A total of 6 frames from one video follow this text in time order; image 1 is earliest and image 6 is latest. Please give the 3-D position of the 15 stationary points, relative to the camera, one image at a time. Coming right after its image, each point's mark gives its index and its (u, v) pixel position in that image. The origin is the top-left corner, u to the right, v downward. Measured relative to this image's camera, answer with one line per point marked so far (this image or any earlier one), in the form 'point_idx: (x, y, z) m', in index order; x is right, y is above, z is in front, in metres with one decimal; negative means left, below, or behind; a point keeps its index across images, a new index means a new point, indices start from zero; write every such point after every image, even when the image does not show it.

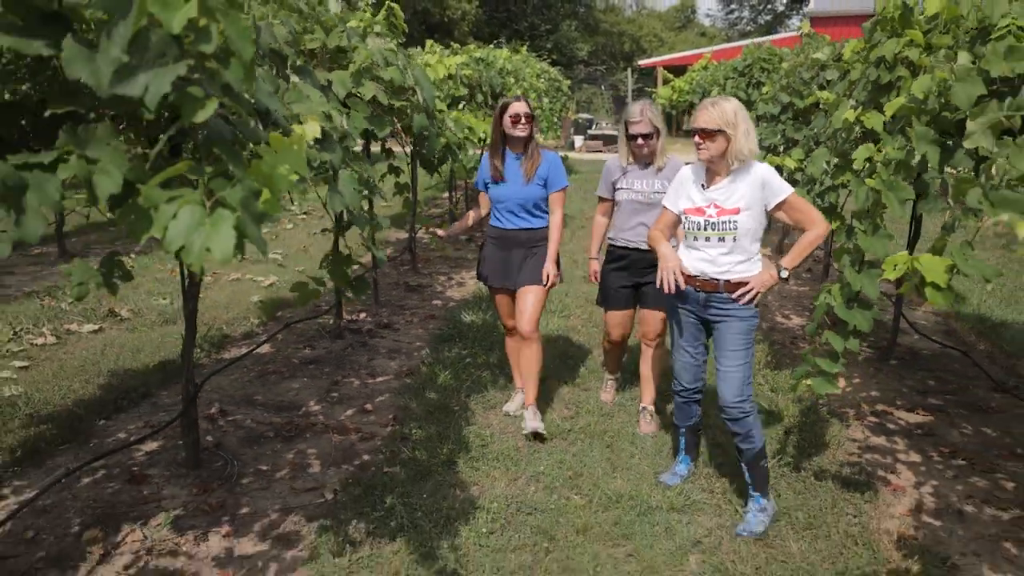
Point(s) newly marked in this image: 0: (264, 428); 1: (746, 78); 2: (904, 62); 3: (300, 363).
0: (-1.1, -0.6, +4.3) m
1: (+2.8, +2.6, +11.7) m
2: (+1.5, +0.9, +3.6) m
3: (-1.2, -0.4, +5.3) m
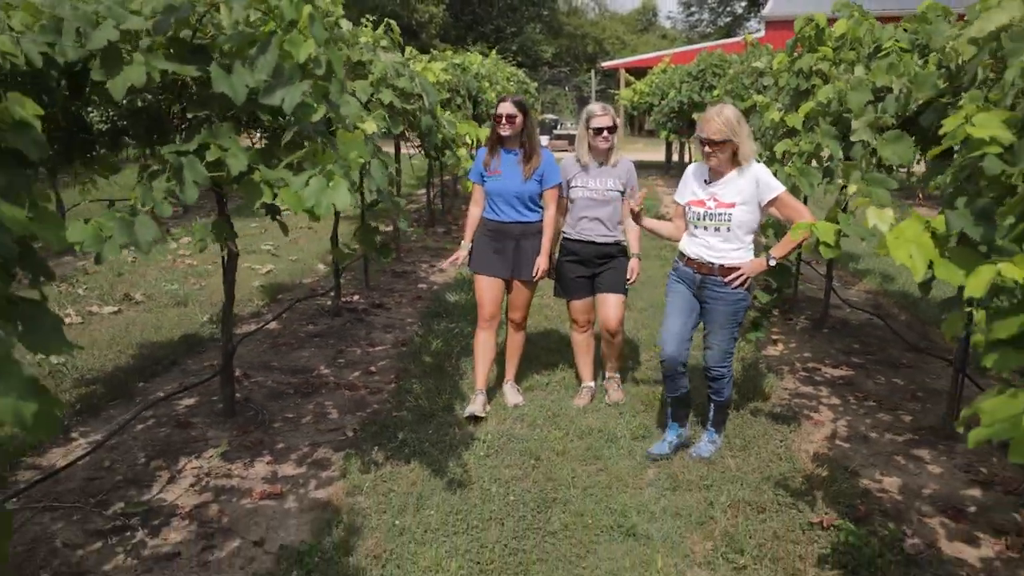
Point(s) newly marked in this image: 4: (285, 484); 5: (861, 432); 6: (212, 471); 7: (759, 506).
0: (-1.2, -0.5, +5.0) m
1: (+2.5, +2.7, +12.6) m
2: (+1.4, +1.0, +4.4) m
3: (-1.3, -0.3, +6.0) m
4: (-0.9, -0.8, +3.7) m
5: (+1.6, -0.7, +4.4) m
6: (-1.2, -0.7, +3.8) m
7: (+0.9, -0.8, +3.5) m
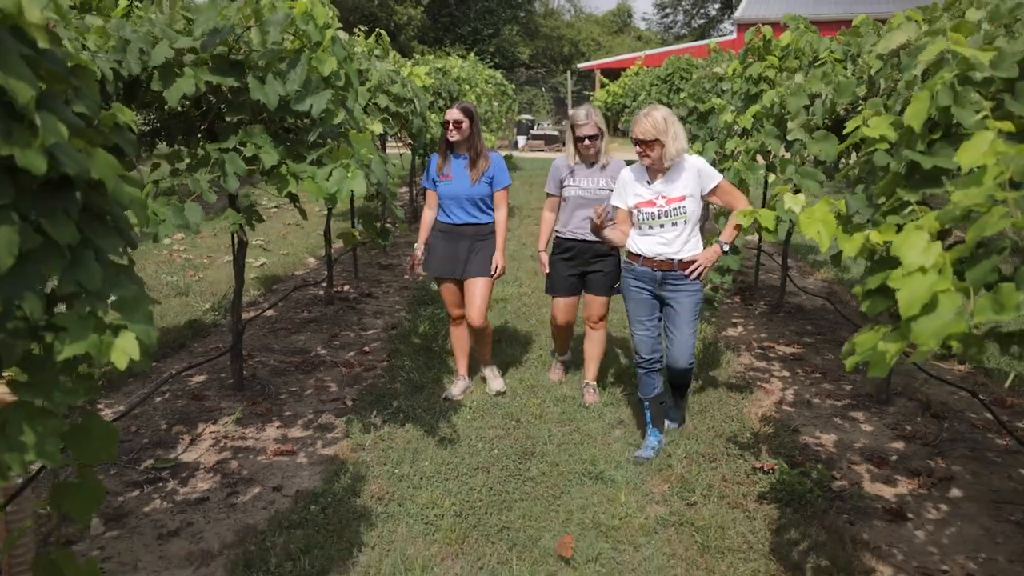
0: (-1.3, -0.4, +5.5) m
1: (+2.2, +2.8, +13.1) m
2: (+1.3, +1.1, +4.9) m
3: (-1.4, -0.2, +6.5) m
4: (-1.0, -0.7, +4.2) m
5: (+1.5, -0.6, +4.9) m
6: (-1.3, -0.7, +4.3) m
7: (+0.8, -0.7, +4.0) m
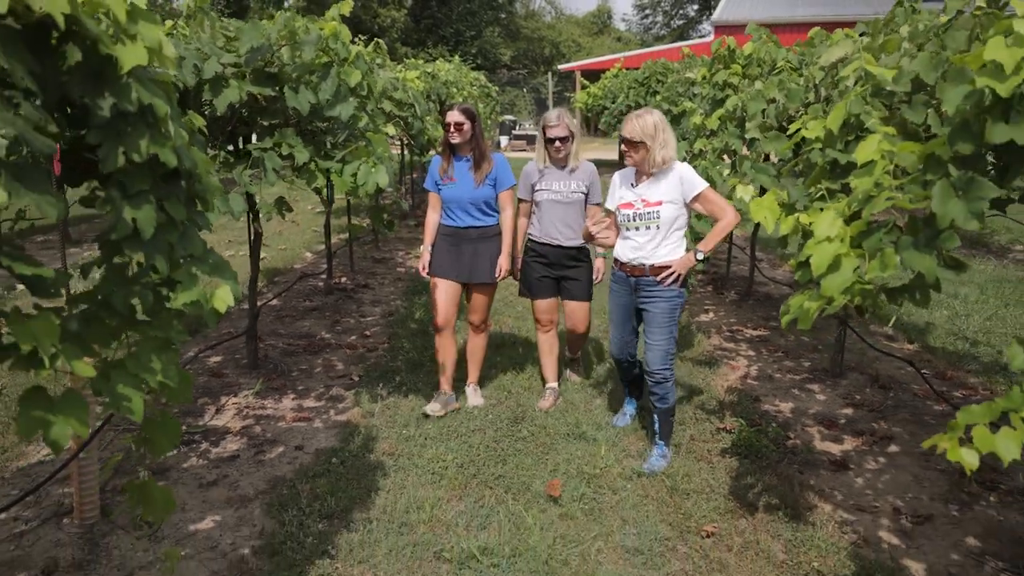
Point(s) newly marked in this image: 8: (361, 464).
0: (-1.4, -0.4, +6.0) m
1: (+1.9, +2.9, +13.7) m
2: (+1.3, +1.2, +5.5) m
3: (-1.5, -0.2, +7.0) m
4: (-1.0, -0.6, +4.7) m
5: (+1.5, -0.5, +5.4) m
6: (-1.3, -0.6, +4.8) m
7: (+0.8, -0.6, +4.5) m
8: (-0.6, -0.7, +3.9) m
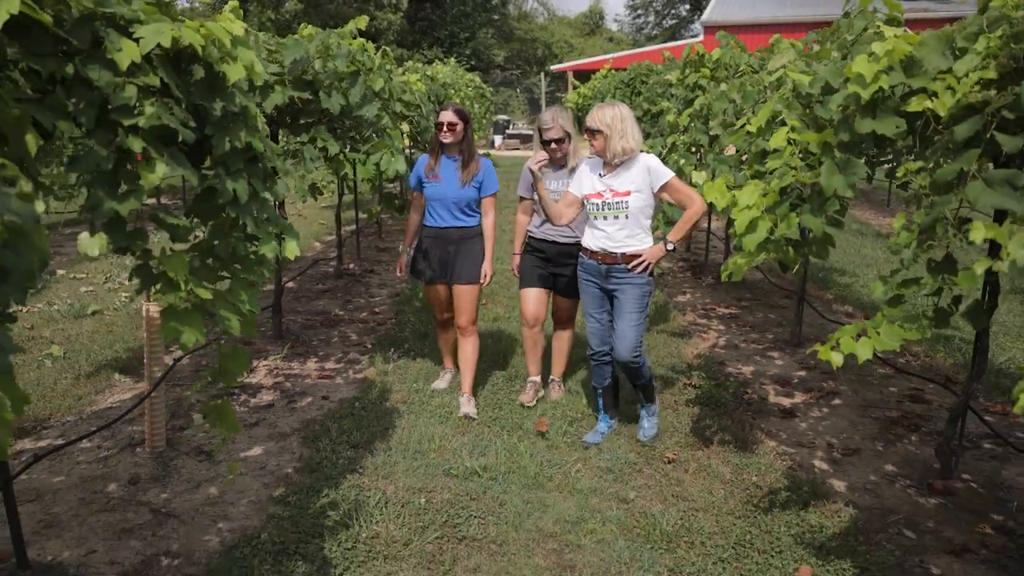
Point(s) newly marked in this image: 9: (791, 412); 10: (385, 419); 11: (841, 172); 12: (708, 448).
0: (-1.4, -0.2, +6.7) m
1: (+1.8, +3.1, +14.4) m
2: (+1.2, +1.3, +6.2) m
3: (-1.6, 0.0, +7.7) m
4: (-1.0, -0.5, +5.3) m
5: (+1.4, -0.4, +6.1) m
6: (-1.4, -0.5, +5.5) m
7: (+0.8, -0.5, +5.2) m
8: (-0.6, -0.6, +4.5) m
9: (+1.4, -0.6, +4.7) m
10: (-0.6, -0.6, +4.4) m
11: (+1.0, +0.3, +2.7) m
12: (+0.9, -0.7, +4.2) m
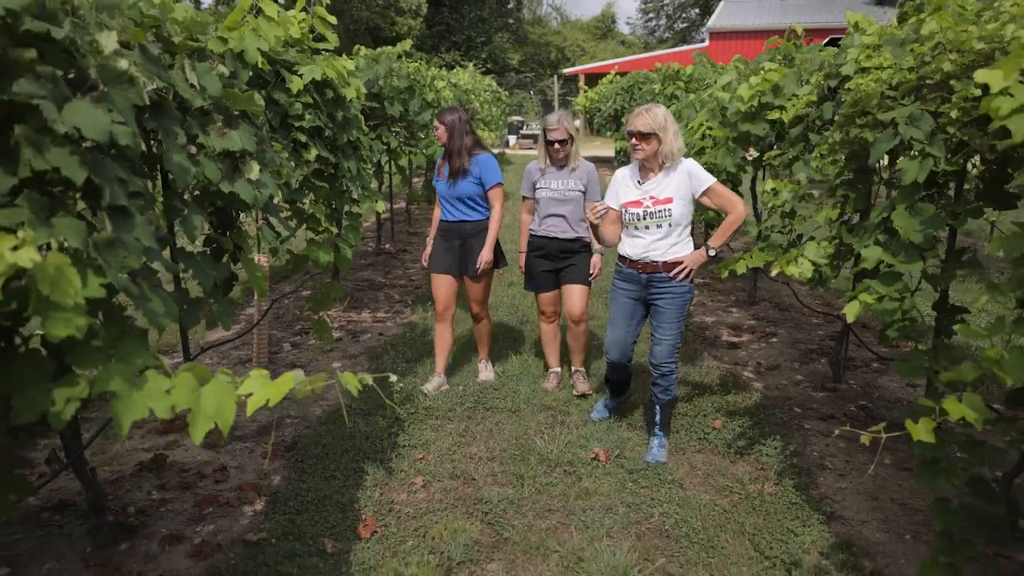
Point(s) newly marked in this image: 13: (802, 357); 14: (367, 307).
0: (-1.3, 0.0, +8.2) m
1: (+2.1, +3.3, +15.8) m
2: (+1.3, +1.6, +7.7) m
3: (-1.5, +0.2, +9.2) m
4: (-0.9, -0.2, +6.9) m
5: (+1.5, -0.1, +7.6) m
6: (-1.3, -0.2, +7.0) m
7: (+0.9, -0.3, +6.7) m
8: (-0.6, -0.3, +6.0) m
9: (+1.5, -0.4, +6.2) m
10: (-0.5, -0.4, +5.9) m
11: (+1.0, +0.6, +4.2) m
12: (+0.9, -0.5, +5.6) m
13: (+1.8, -0.4, +5.8) m
14: (-1.1, -0.2, +7.2) m
